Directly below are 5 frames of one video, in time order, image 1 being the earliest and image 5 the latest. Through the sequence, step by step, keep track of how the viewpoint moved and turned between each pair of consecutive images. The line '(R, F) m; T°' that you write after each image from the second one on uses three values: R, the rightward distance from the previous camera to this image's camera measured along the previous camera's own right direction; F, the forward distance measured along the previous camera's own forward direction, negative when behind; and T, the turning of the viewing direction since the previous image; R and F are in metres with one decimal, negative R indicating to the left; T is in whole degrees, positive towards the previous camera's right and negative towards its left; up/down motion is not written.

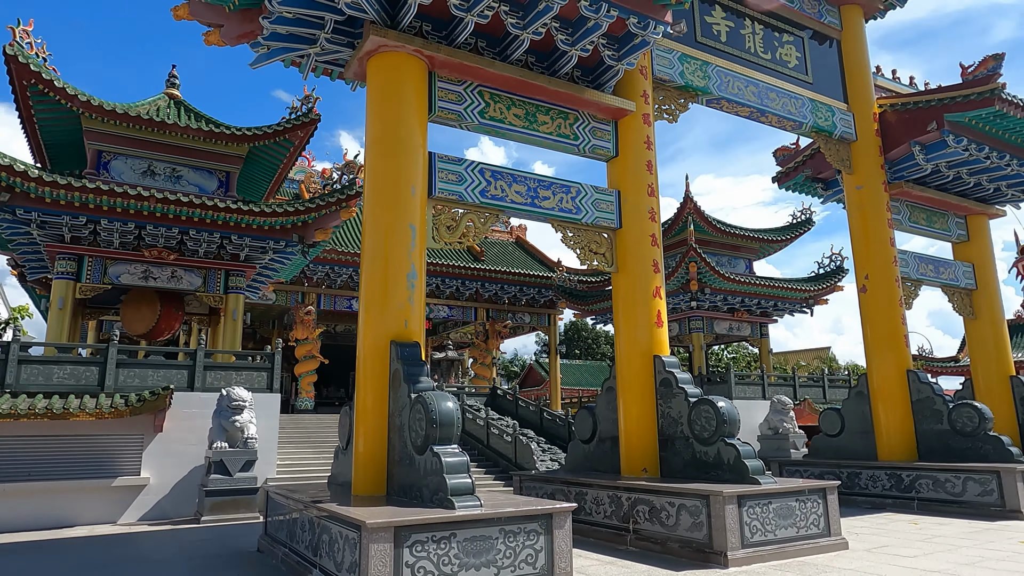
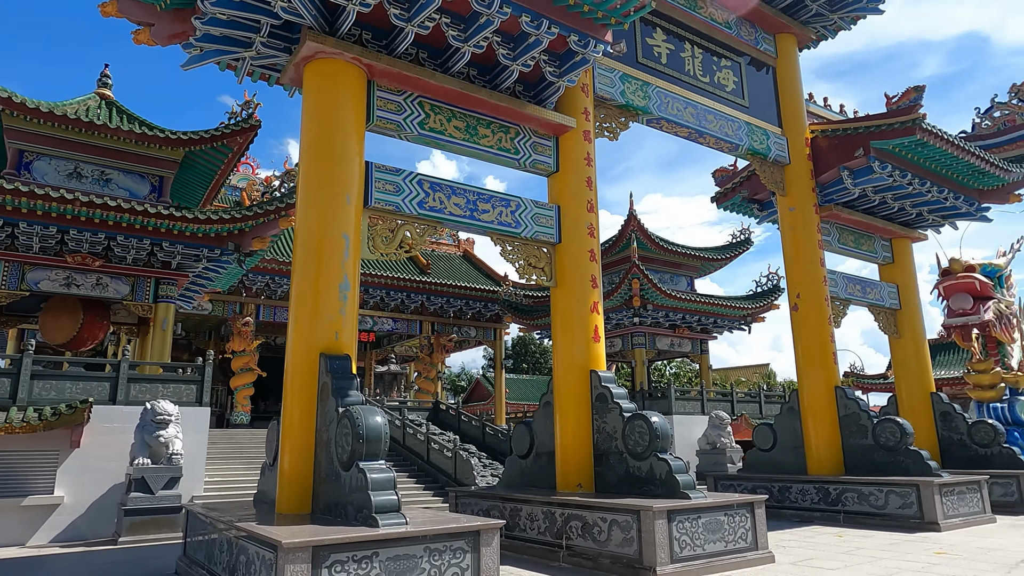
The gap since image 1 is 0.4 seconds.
(+0.1, 0.0) m; +4°
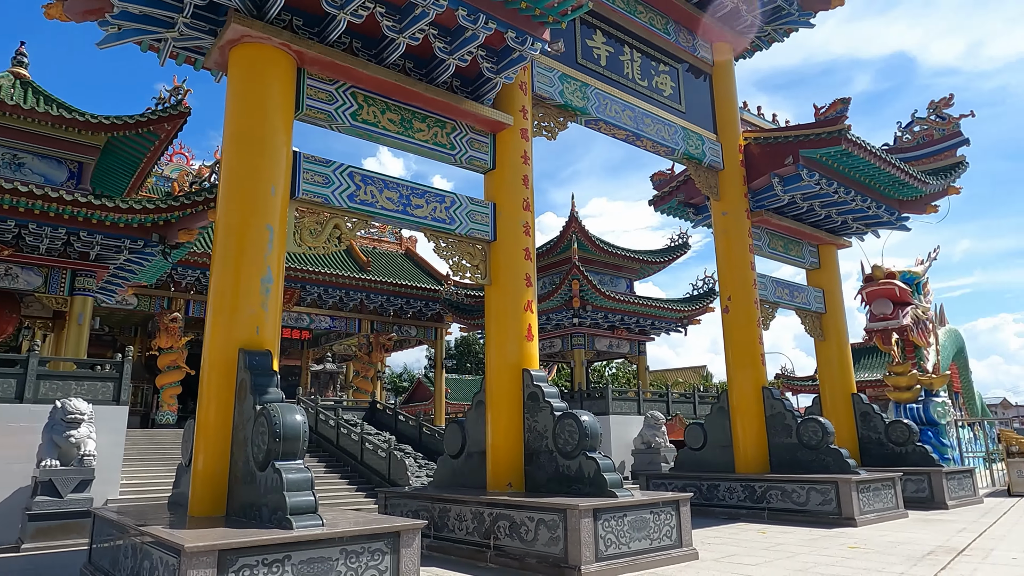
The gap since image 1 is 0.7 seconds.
(+0.1, +0.1) m; +5°
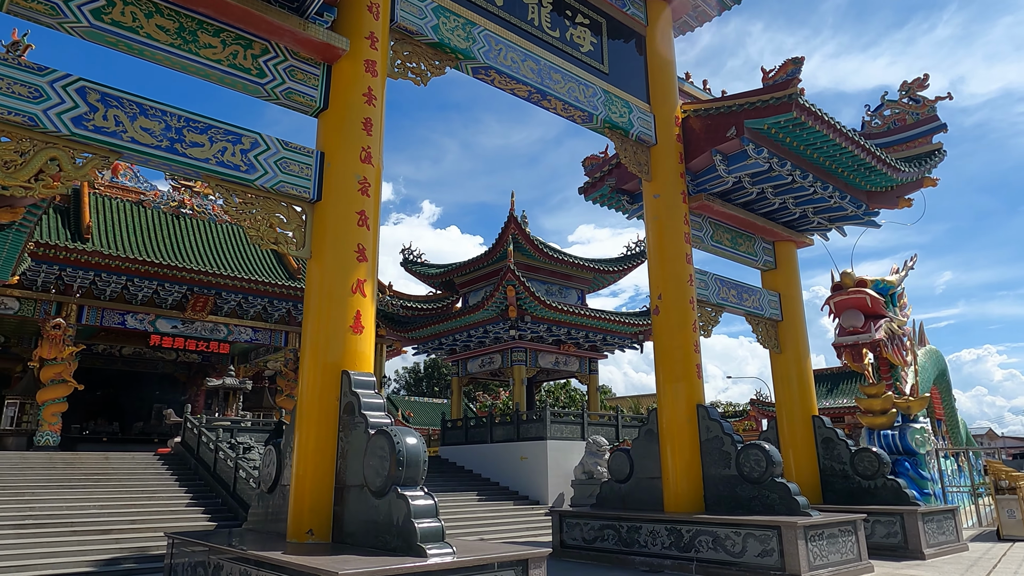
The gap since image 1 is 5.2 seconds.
(+1.2, +1.6) m; +1°
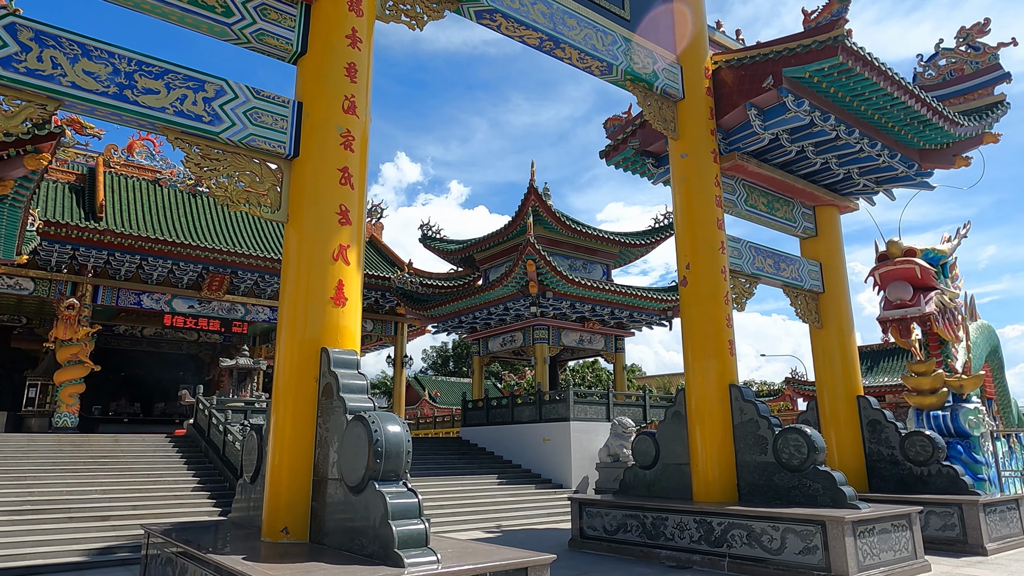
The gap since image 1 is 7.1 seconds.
(+0.2, +0.6) m; -3°
